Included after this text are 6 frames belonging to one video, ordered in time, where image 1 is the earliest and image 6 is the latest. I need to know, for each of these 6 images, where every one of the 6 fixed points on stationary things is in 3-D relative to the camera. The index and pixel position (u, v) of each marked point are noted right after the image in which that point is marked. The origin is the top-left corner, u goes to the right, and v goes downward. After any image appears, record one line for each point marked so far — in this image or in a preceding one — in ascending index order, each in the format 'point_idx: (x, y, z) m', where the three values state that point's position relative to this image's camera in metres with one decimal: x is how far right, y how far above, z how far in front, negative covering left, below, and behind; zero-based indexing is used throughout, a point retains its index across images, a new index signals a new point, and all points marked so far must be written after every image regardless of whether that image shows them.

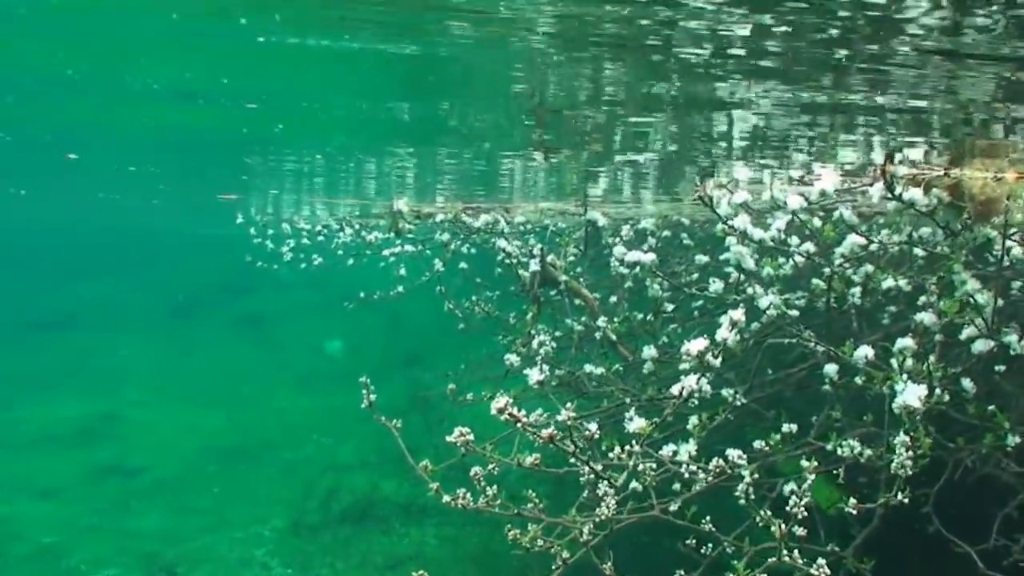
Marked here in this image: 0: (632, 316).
0: (+0.6, -0.1, +6.2) m
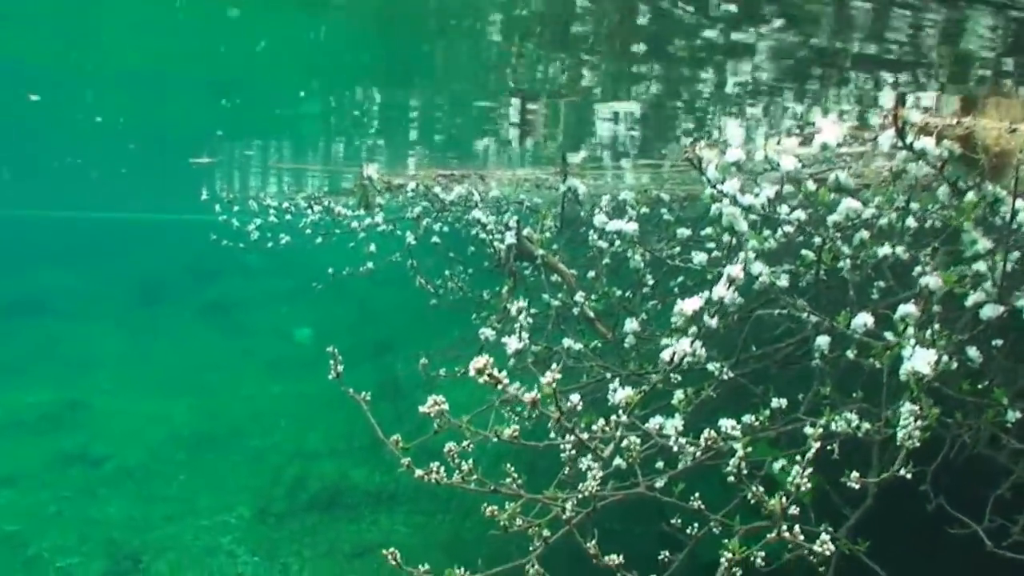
0: (+0.5, 0.0, +5.9) m
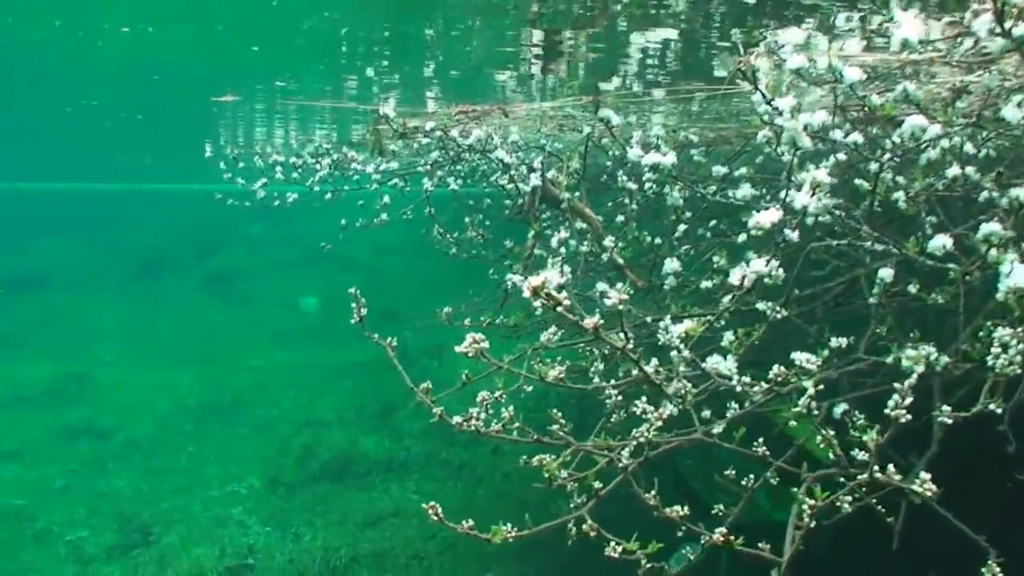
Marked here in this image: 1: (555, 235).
0: (+0.6, +0.2, +5.6) m
1: (+0.2, +0.3, +5.9) m
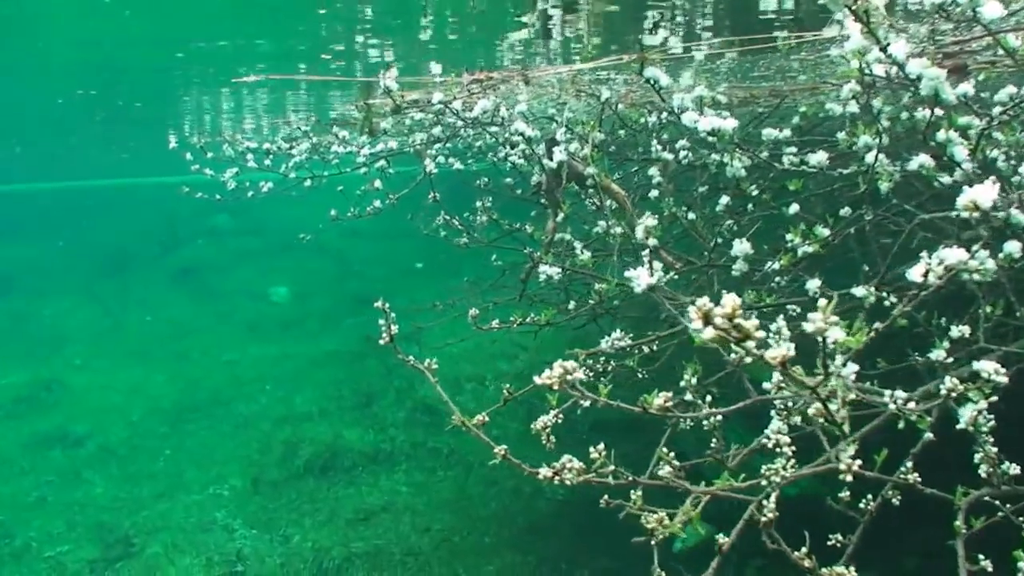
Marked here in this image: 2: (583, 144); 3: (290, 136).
0: (+0.7, +0.3, +5.0) m
1: (+0.3, +0.3, +5.3) m
2: (+0.3, +0.6, +4.9) m
3: (-1.5, +1.0, +8.0) m
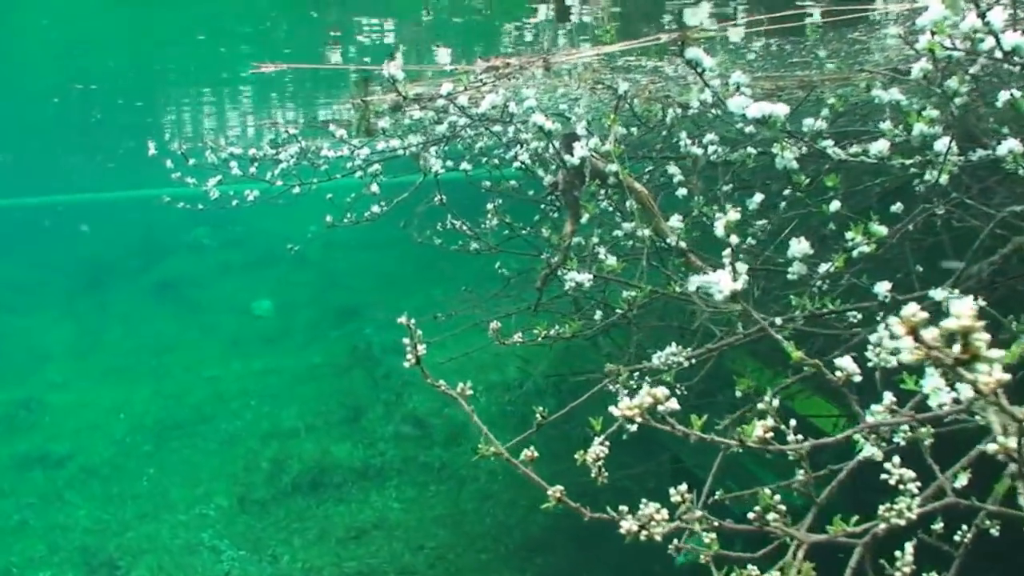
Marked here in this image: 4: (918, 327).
0: (+0.7, +0.3, +4.5) m
1: (+0.3, +0.3, +4.8) m
2: (+0.4, +0.5, +4.5) m
3: (-1.5, +0.9, +7.6) m
4: (+0.4, 0.0, +1.1) m
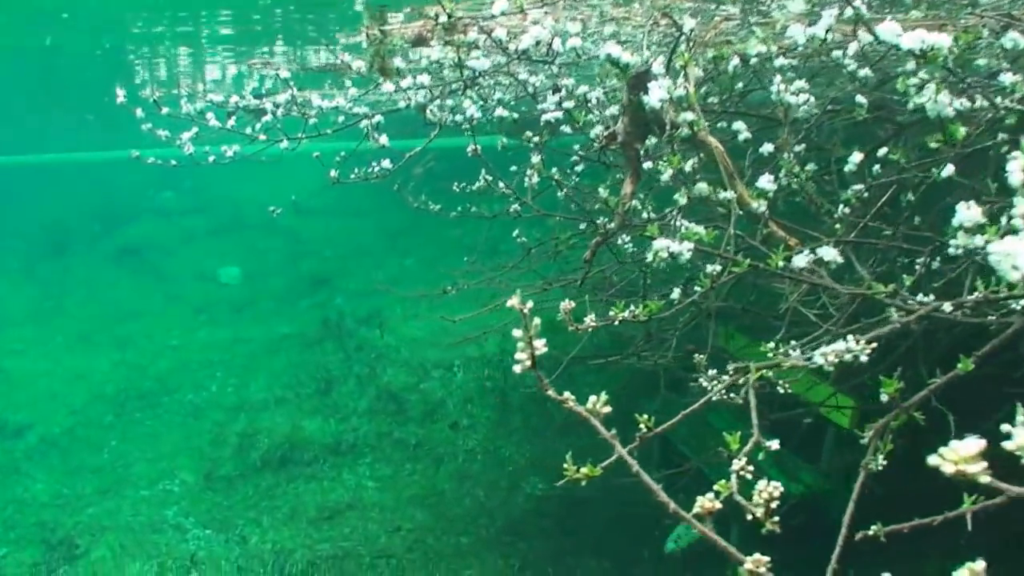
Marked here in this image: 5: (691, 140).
0: (+0.9, +0.4, +3.8) m
1: (+0.5, +0.4, +4.1) m
2: (+0.5, +0.6, +3.7) m
3: (-1.4, +1.1, +6.8) m
4: (+0.6, 0.0, +0.3) m
5: (+0.6, +0.4, +3.8) m
